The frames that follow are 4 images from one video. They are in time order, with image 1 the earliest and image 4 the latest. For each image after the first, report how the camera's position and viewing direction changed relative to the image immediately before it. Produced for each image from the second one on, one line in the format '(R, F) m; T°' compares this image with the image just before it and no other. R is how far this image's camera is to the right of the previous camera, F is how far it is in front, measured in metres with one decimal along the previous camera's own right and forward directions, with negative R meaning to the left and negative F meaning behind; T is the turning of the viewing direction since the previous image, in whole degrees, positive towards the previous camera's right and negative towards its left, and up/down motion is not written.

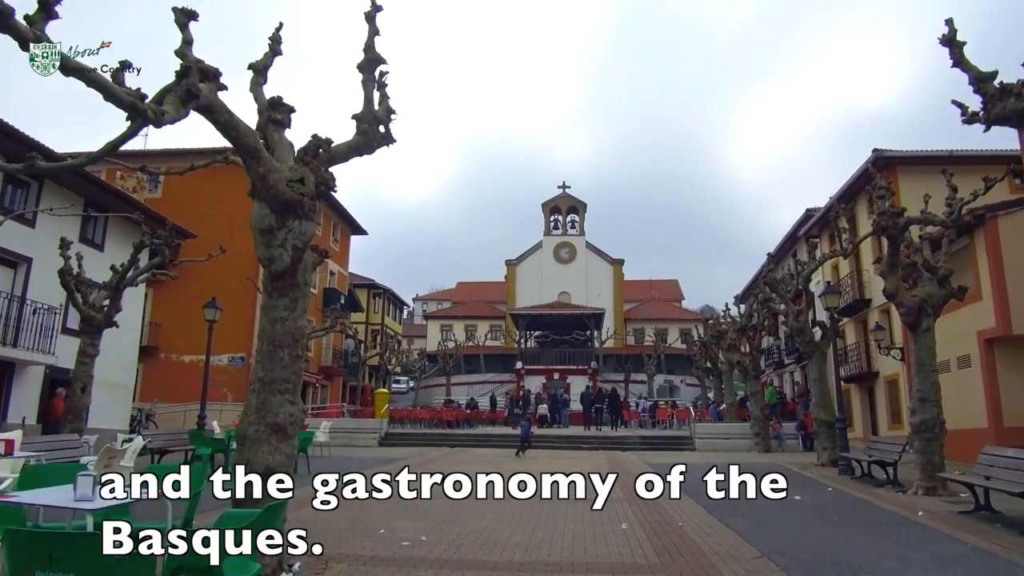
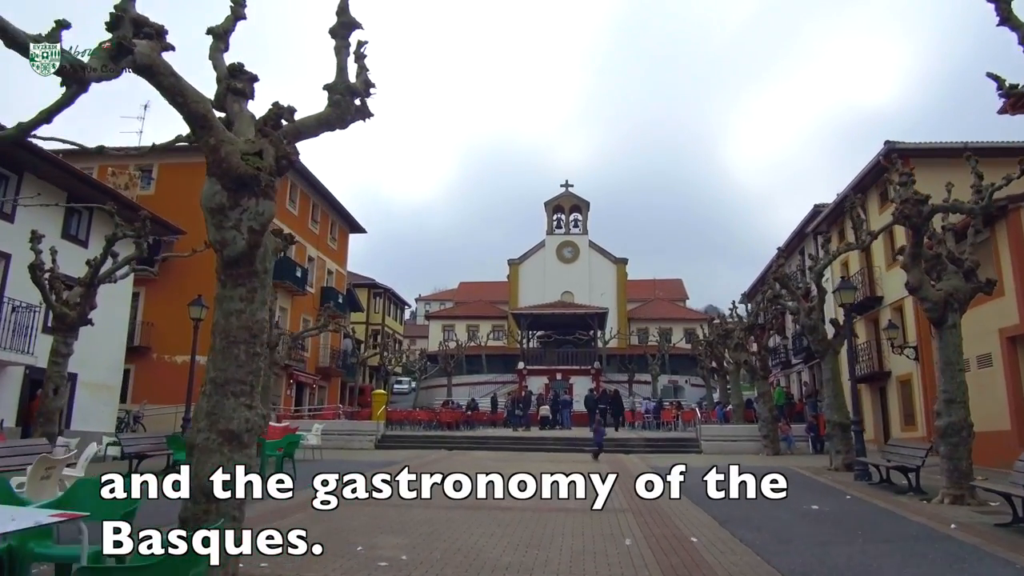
(+0.1, +0.8) m; 0°
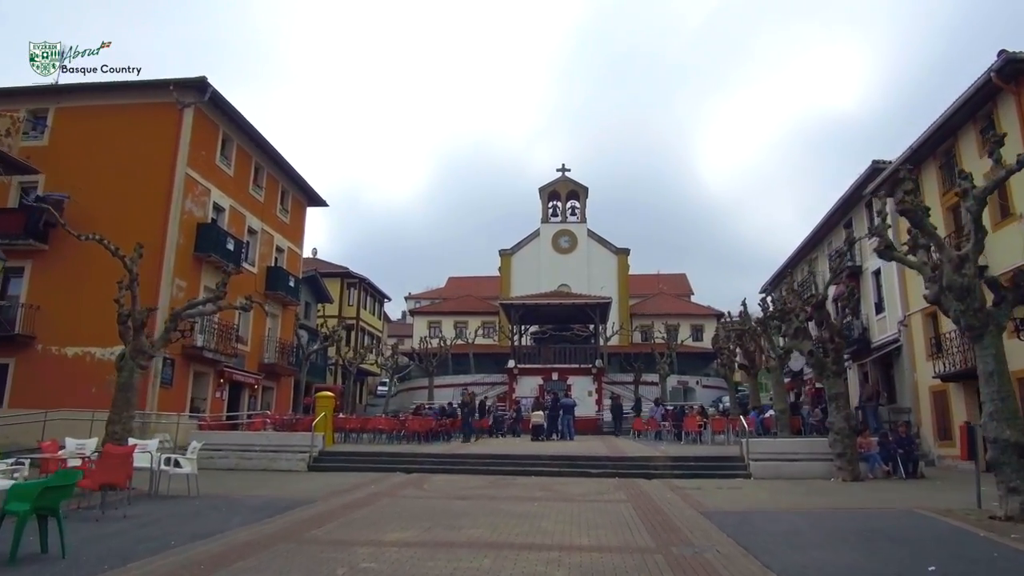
(+0.4, +6.5) m; 0°
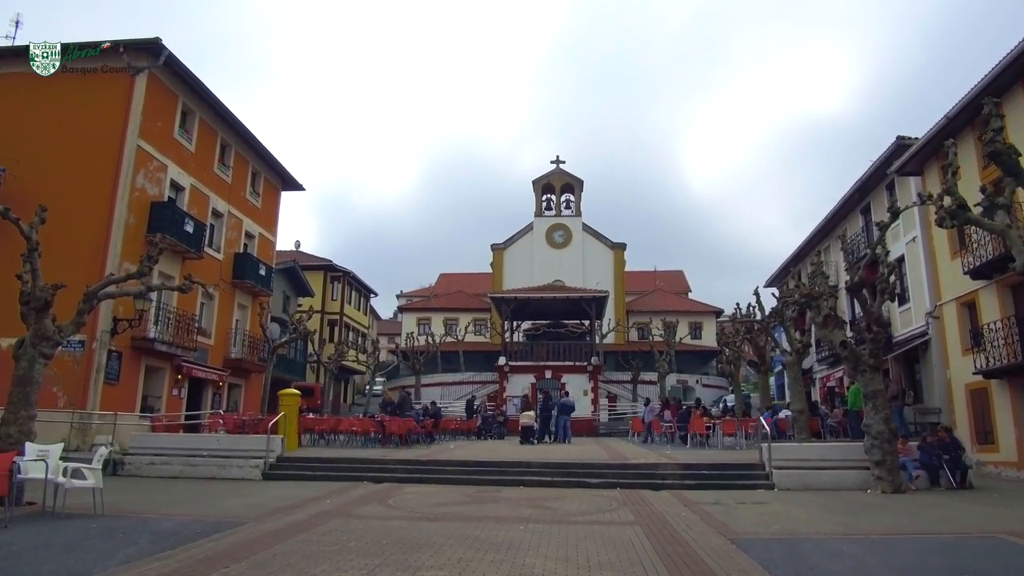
(+0.2, +2.5) m; 0°
